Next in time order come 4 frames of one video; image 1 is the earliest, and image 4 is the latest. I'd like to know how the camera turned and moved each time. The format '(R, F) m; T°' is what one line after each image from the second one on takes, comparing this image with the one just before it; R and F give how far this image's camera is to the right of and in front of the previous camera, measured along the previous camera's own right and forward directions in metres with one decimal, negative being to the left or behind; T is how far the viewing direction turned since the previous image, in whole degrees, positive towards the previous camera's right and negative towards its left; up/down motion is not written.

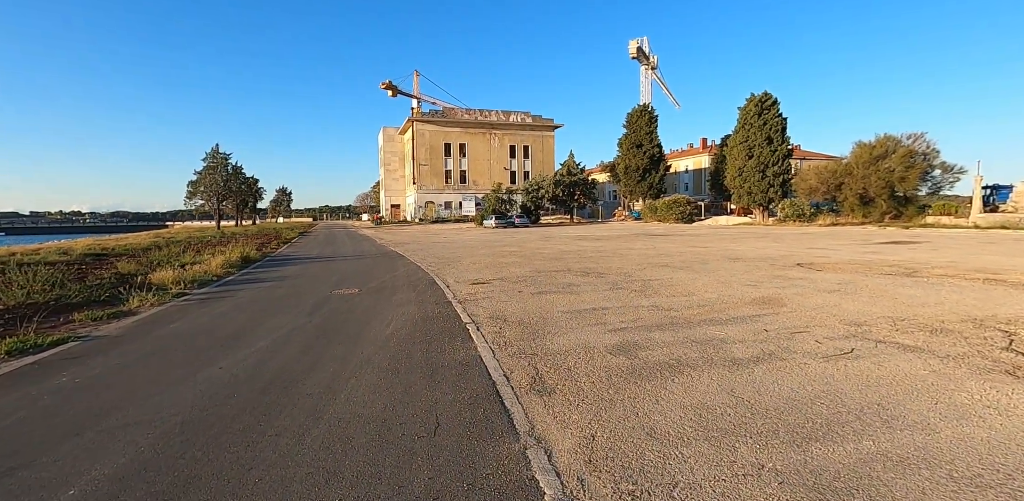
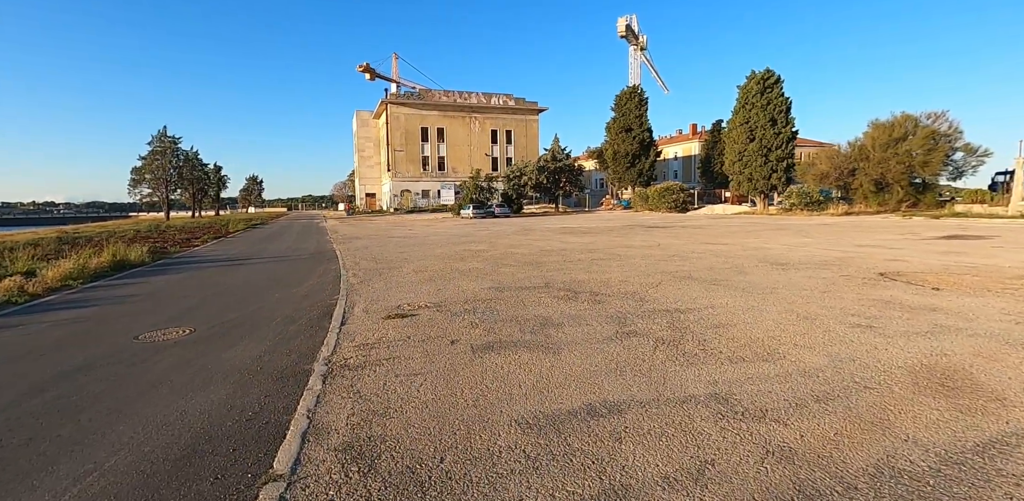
(+0.6, +4.0) m; +2°
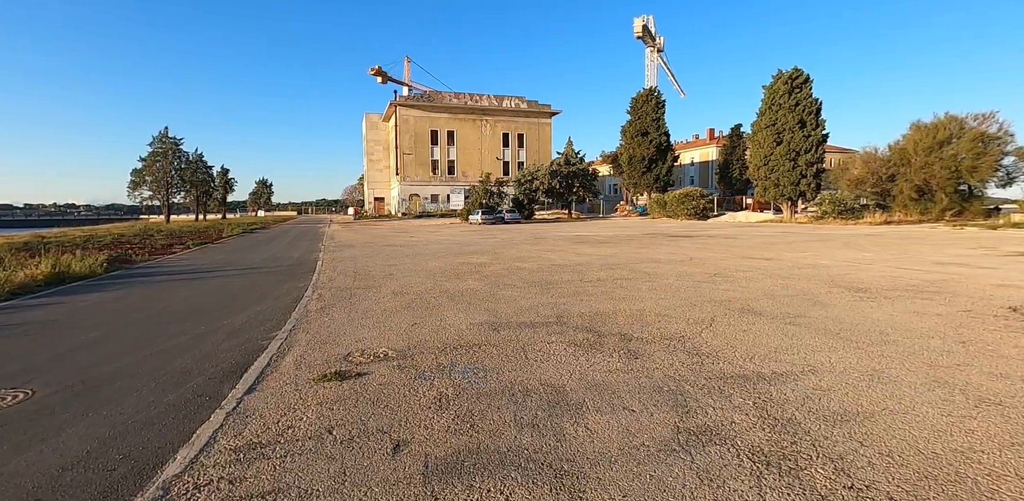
(+0.1, +2.0) m; -1°
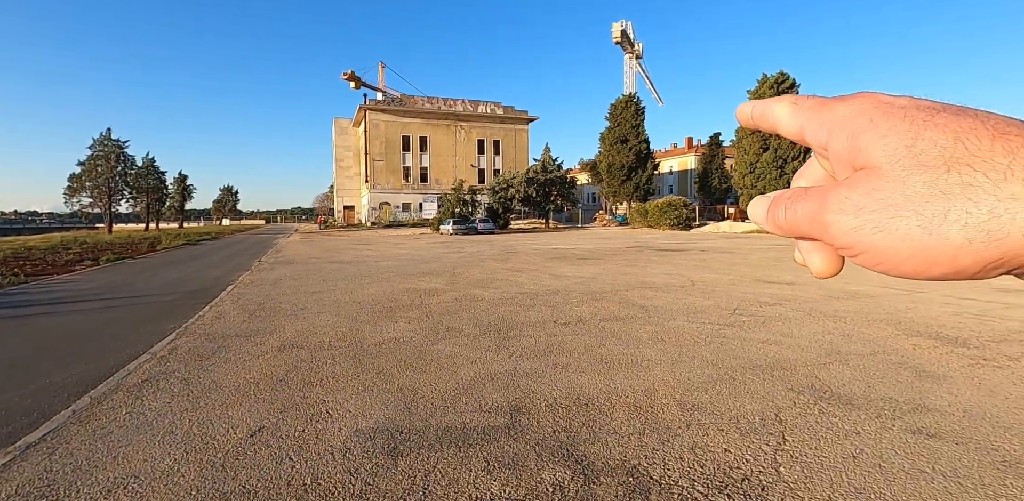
(+0.4, +2.5) m; +3°
